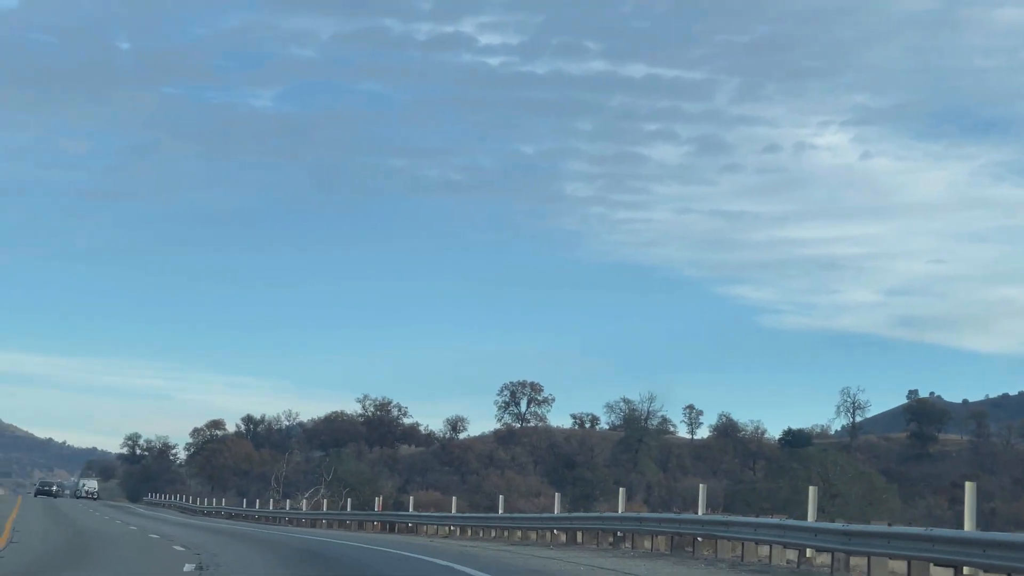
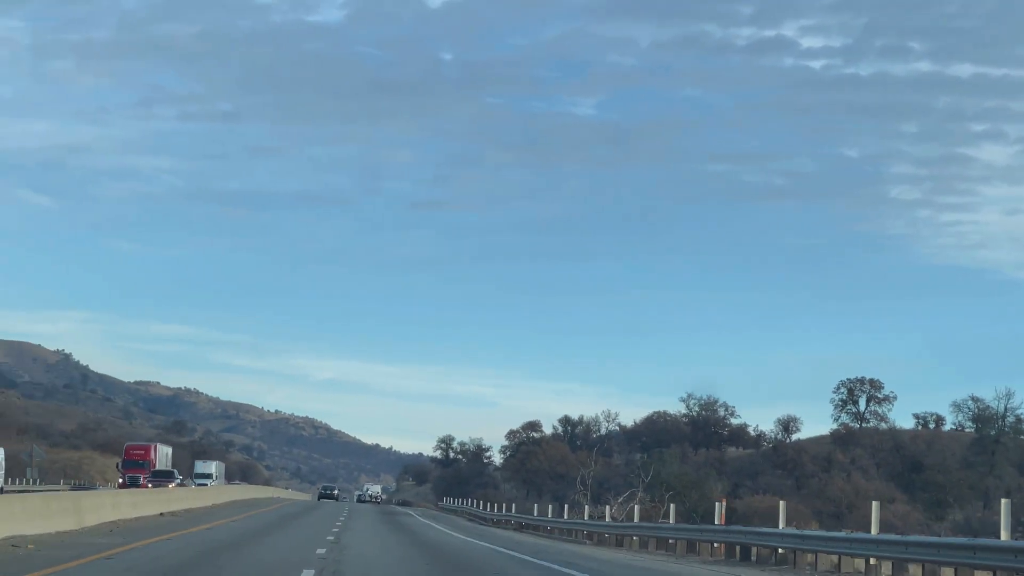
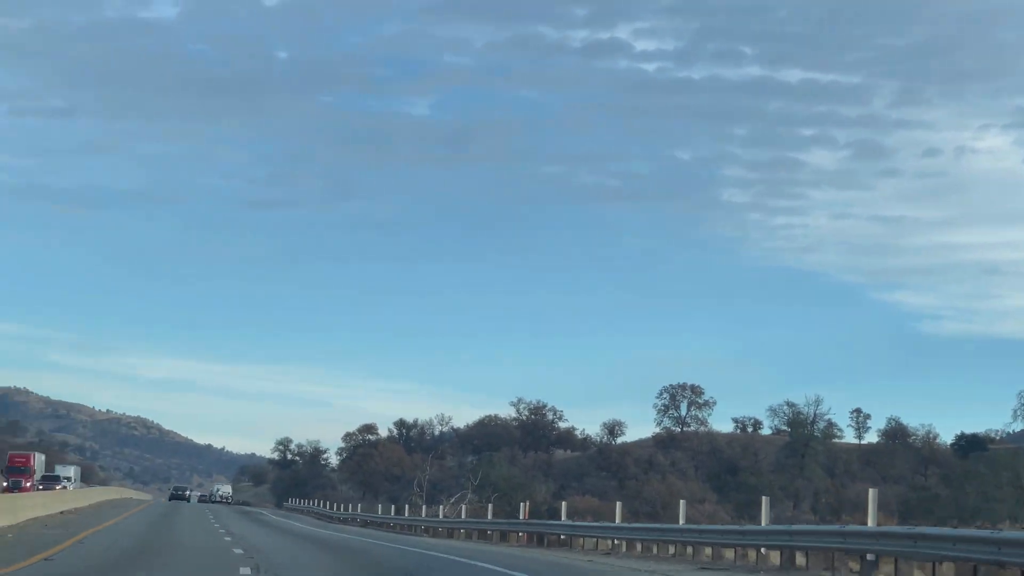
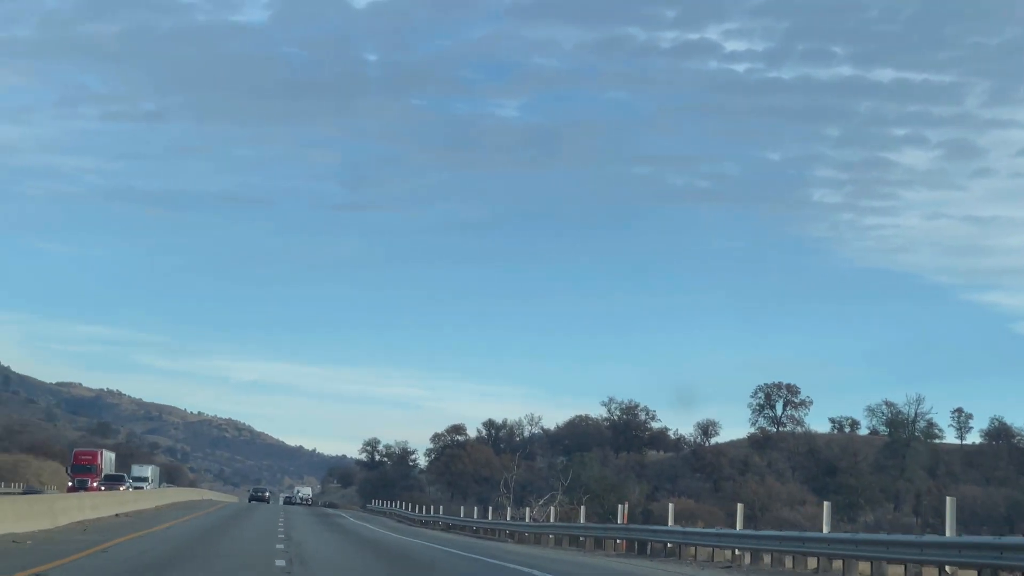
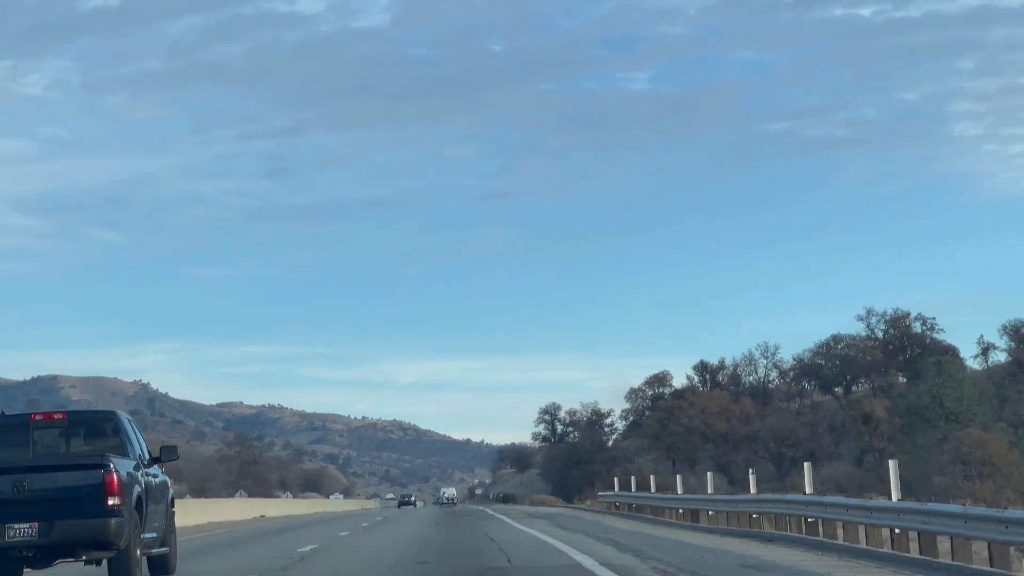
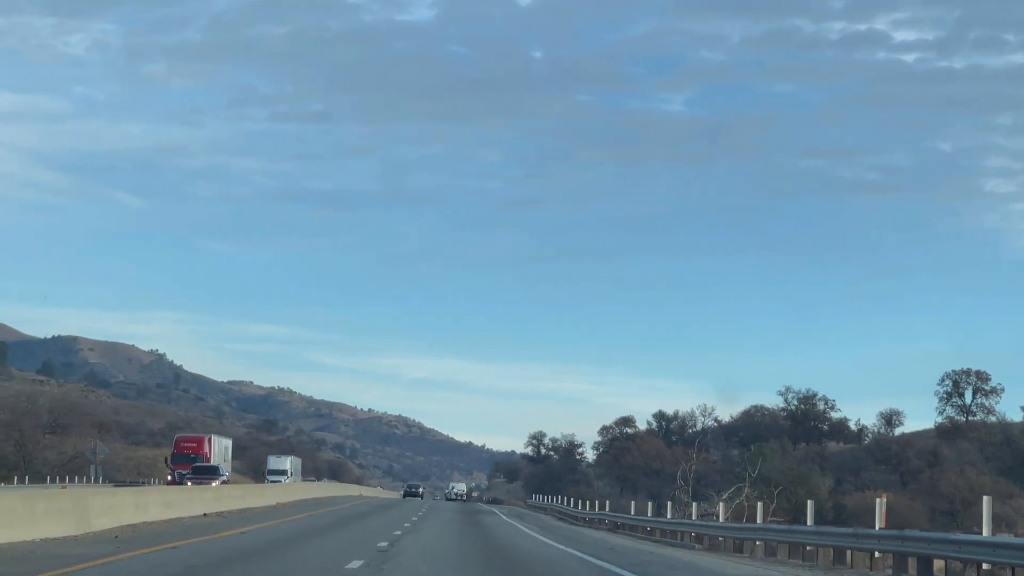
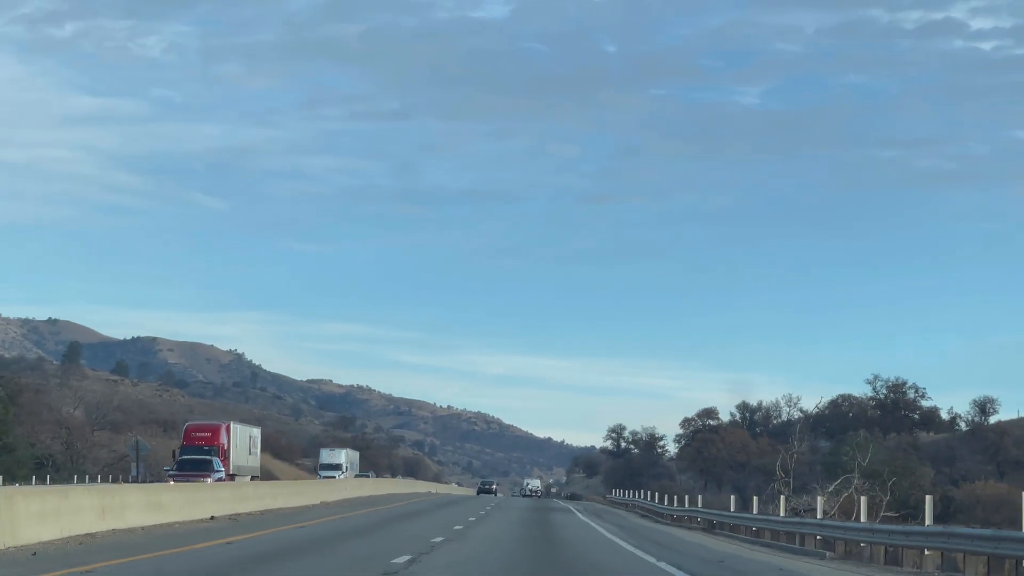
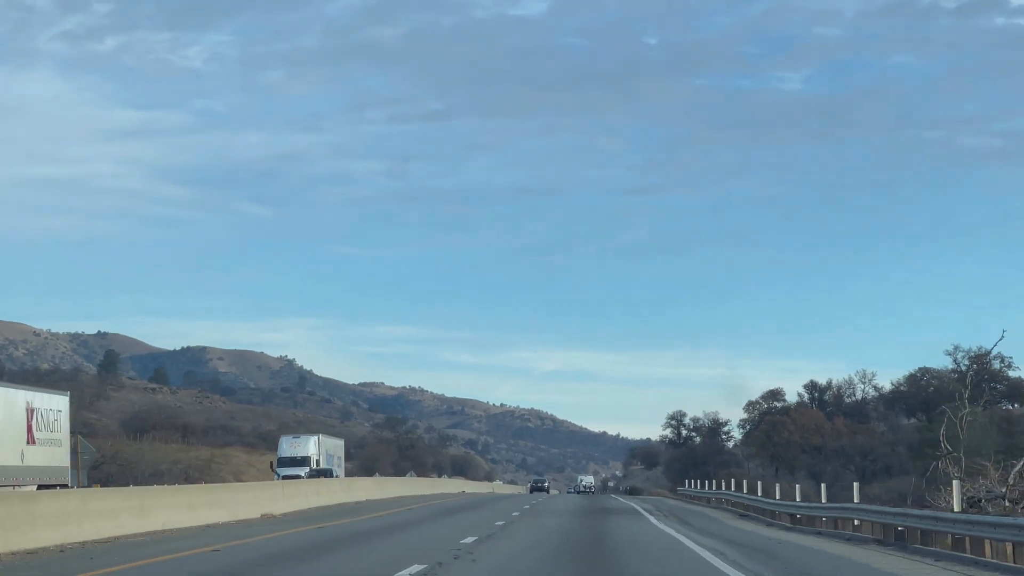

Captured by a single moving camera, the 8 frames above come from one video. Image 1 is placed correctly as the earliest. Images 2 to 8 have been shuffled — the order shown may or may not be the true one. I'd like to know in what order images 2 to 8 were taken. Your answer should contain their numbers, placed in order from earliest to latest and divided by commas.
3, 4, 2, 6, 7, 8, 5
